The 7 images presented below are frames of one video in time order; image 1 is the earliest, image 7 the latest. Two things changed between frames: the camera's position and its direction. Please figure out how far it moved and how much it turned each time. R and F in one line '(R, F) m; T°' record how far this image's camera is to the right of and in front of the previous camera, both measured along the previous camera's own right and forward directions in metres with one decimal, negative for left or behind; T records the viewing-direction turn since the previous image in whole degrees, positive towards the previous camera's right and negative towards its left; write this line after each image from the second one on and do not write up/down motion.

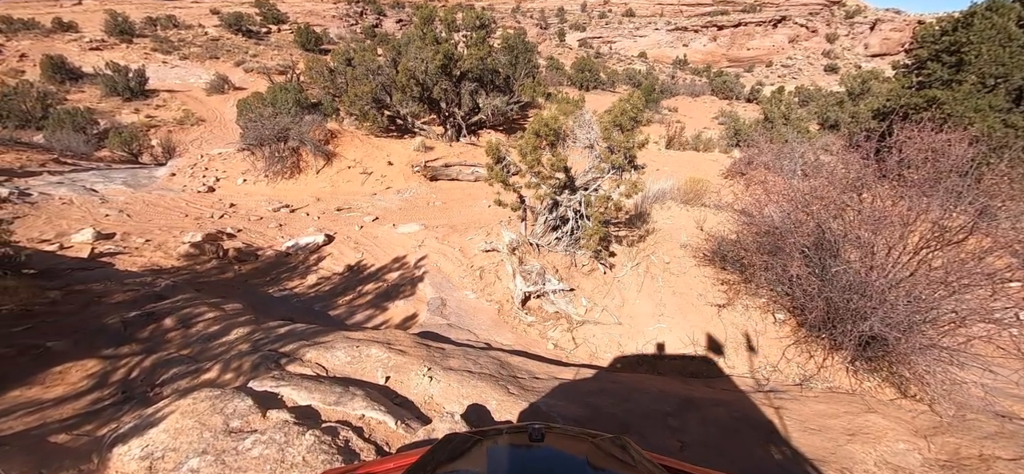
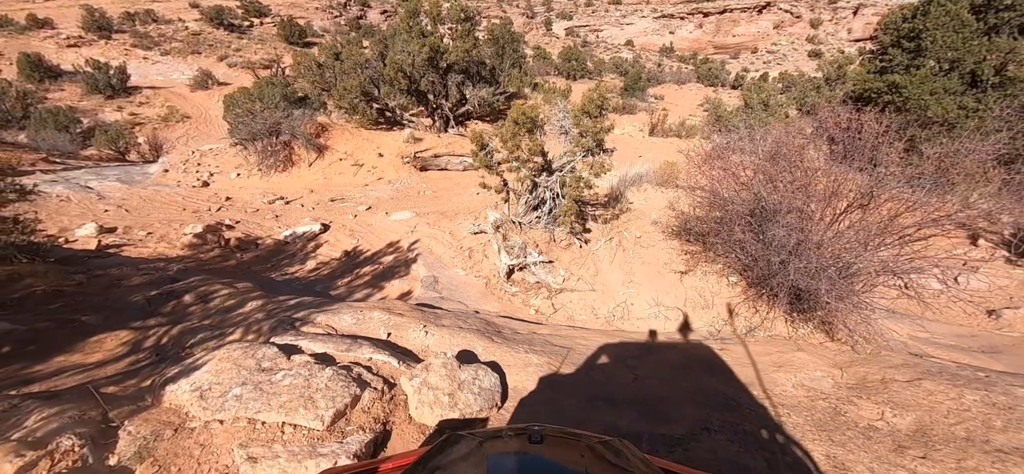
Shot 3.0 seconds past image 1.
(+0.1, -0.6) m; +1°
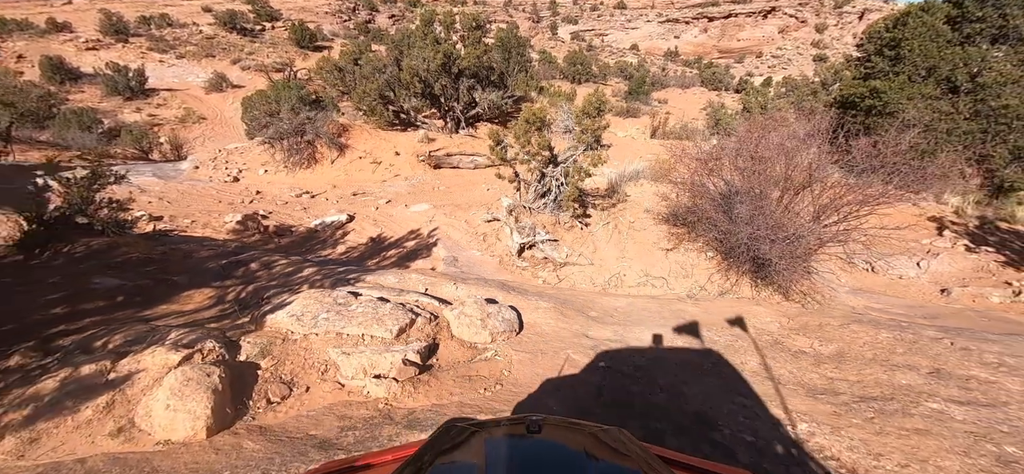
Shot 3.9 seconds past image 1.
(-0.1, -1.0) m; -1°
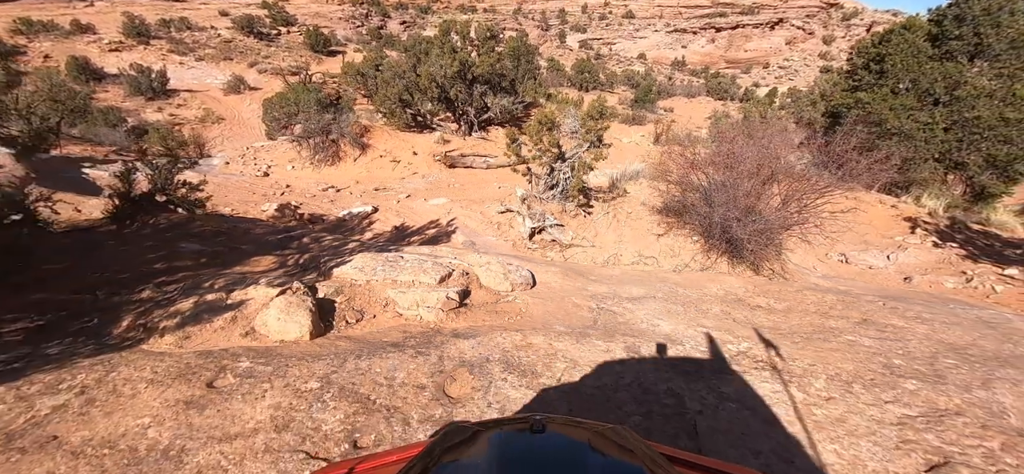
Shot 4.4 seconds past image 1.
(-0.1, -1.0) m; -1°
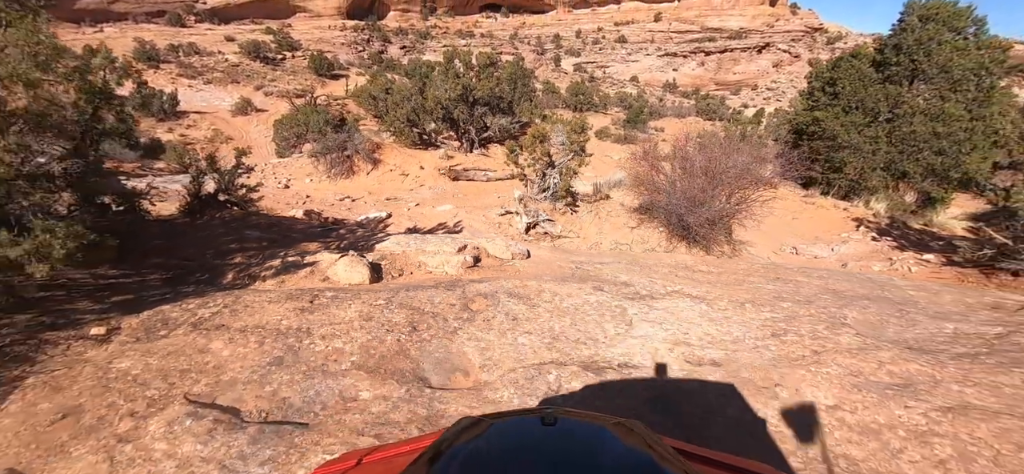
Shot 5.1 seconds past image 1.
(0.0, -1.6) m; 0°
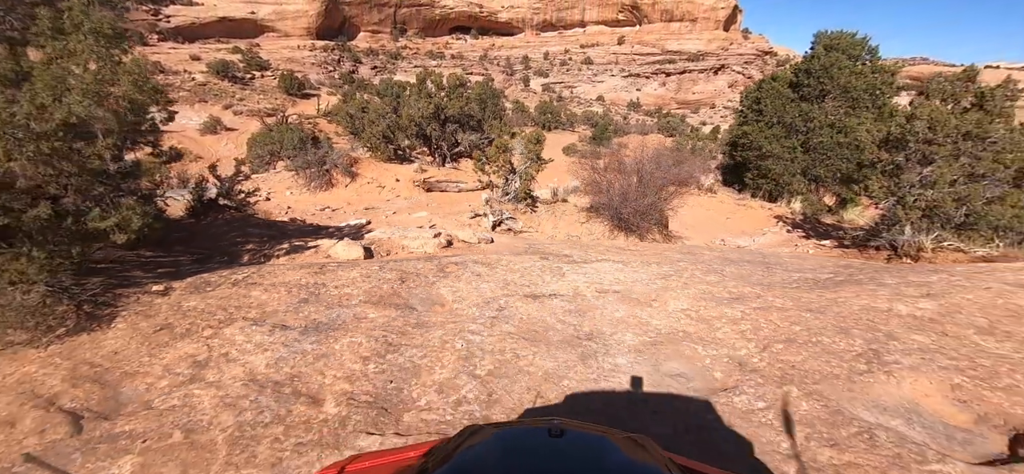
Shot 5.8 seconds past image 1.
(+0.1, -1.5) m; +3°
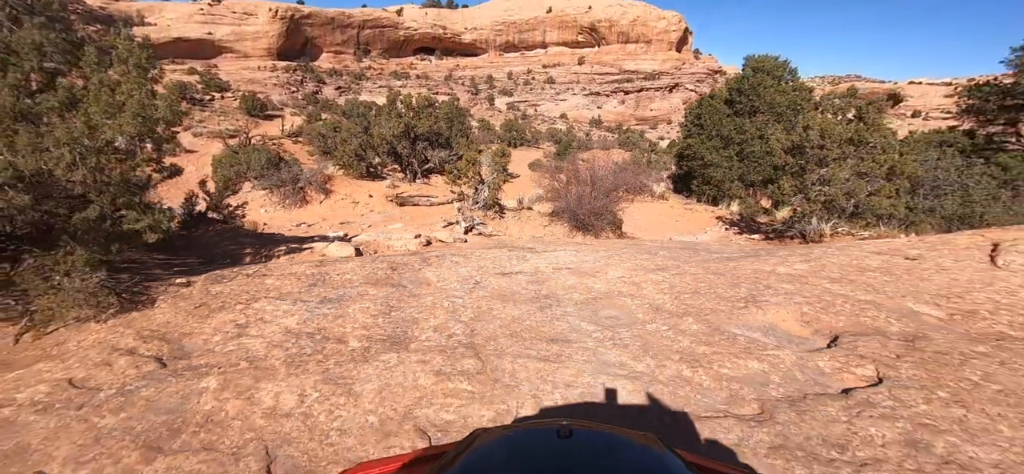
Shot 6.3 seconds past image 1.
(0.0, -1.2) m; +4°
